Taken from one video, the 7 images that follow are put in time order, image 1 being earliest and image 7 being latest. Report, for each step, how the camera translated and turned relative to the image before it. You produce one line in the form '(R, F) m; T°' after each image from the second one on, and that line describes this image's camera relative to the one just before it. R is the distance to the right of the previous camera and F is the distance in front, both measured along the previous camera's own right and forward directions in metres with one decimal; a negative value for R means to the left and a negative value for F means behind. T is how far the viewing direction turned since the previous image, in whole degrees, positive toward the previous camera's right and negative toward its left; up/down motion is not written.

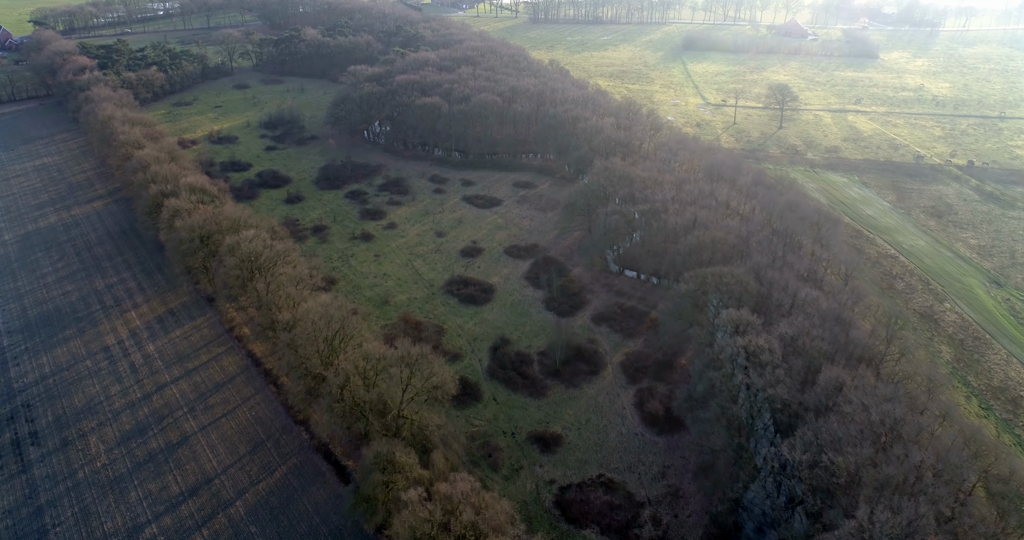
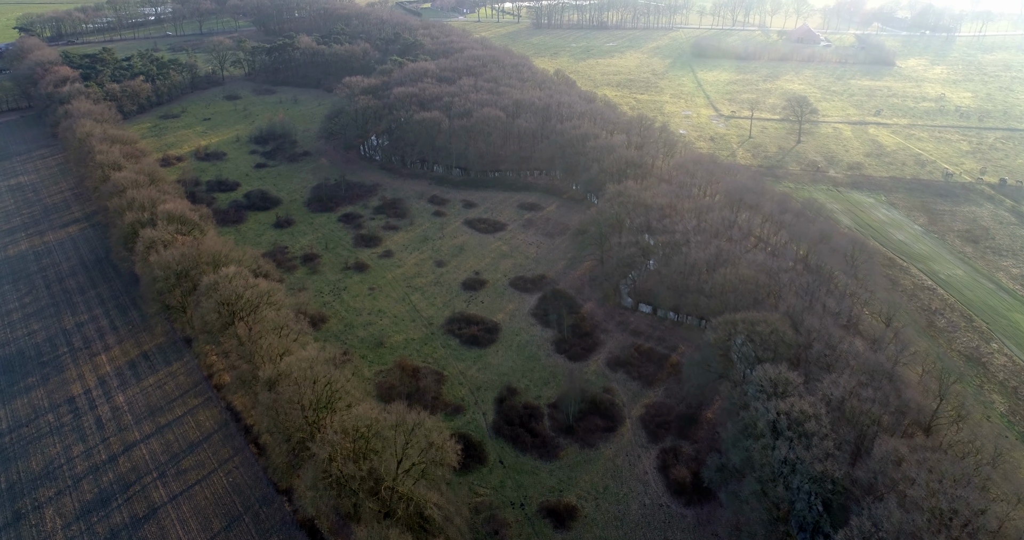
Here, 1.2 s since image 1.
(-0.4, +5.1) m; 0°
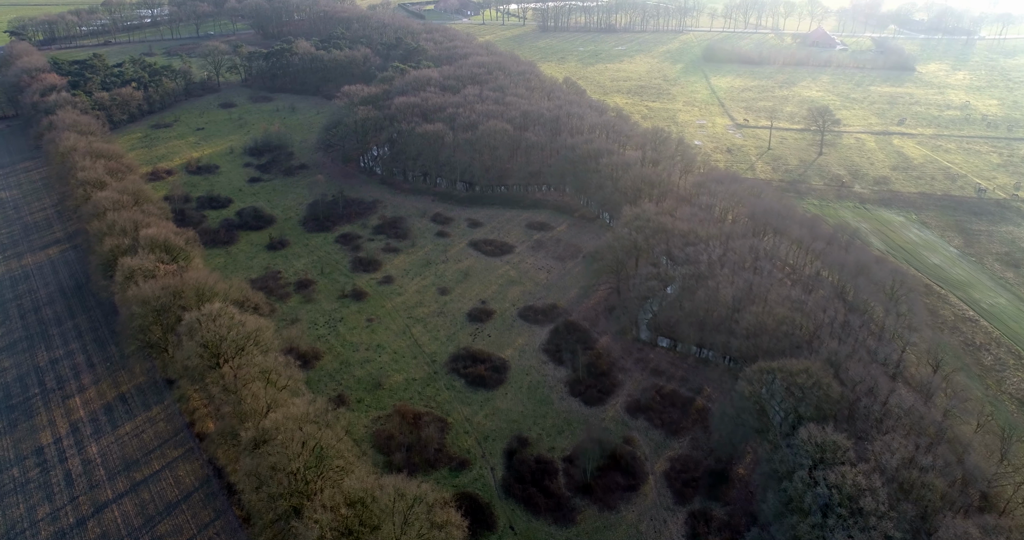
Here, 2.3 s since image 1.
(-0.4, +4.4) m; 0°
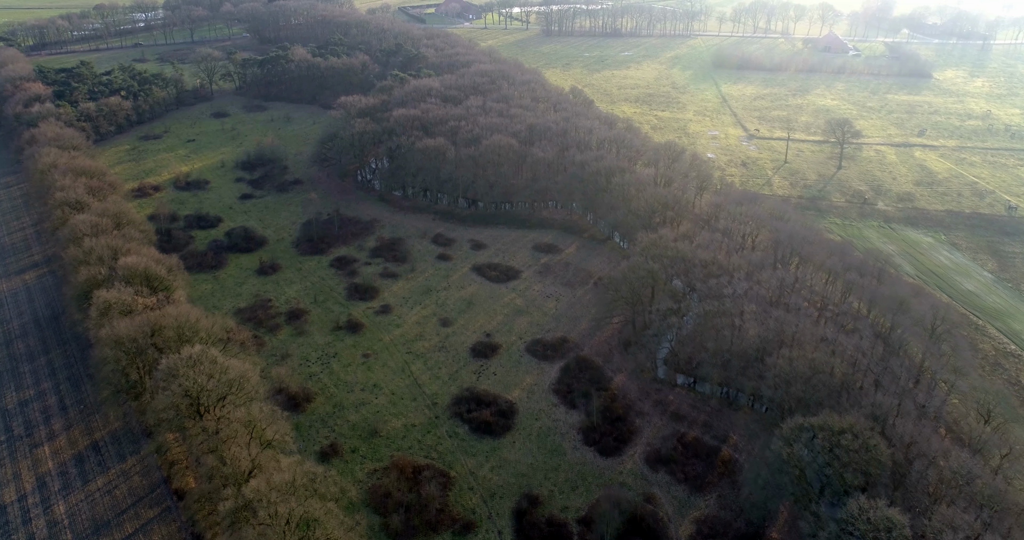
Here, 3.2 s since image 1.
(-0.4, +4.1) m; 0°
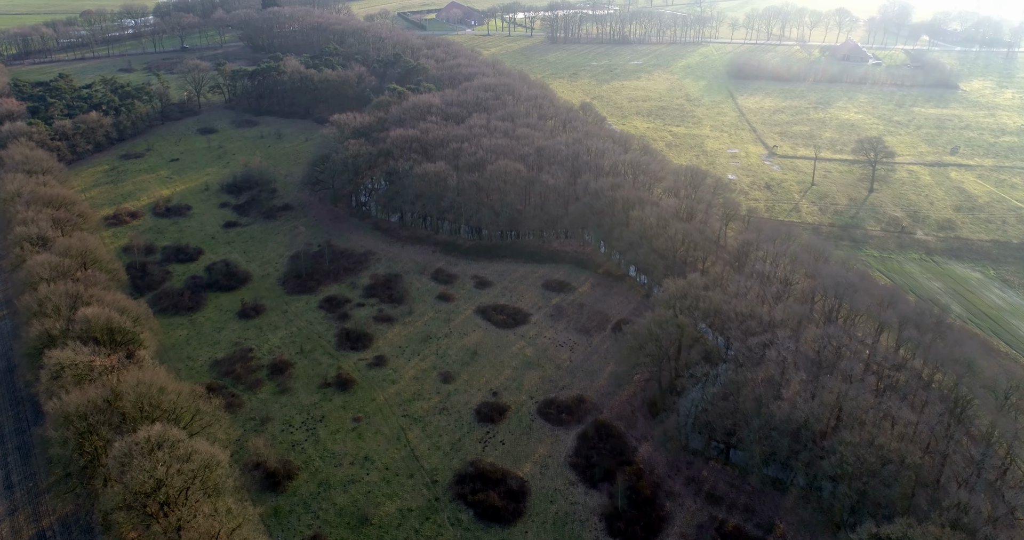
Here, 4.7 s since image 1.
(-0.5, +6.1) m; 0°
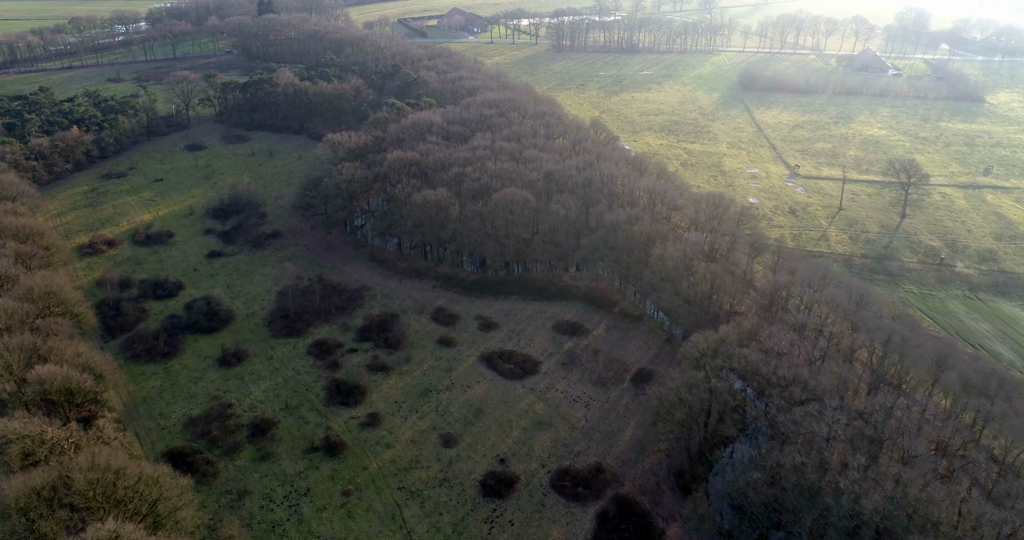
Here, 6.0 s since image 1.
(-0.4, +5.3) m; 0°
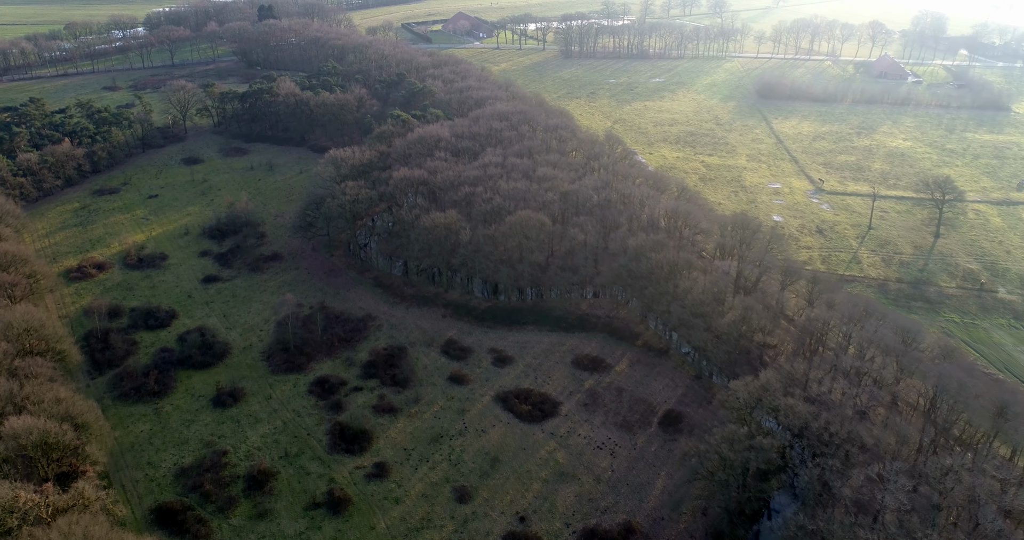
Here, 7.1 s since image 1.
(-0.9, +3.8) m; 0°
